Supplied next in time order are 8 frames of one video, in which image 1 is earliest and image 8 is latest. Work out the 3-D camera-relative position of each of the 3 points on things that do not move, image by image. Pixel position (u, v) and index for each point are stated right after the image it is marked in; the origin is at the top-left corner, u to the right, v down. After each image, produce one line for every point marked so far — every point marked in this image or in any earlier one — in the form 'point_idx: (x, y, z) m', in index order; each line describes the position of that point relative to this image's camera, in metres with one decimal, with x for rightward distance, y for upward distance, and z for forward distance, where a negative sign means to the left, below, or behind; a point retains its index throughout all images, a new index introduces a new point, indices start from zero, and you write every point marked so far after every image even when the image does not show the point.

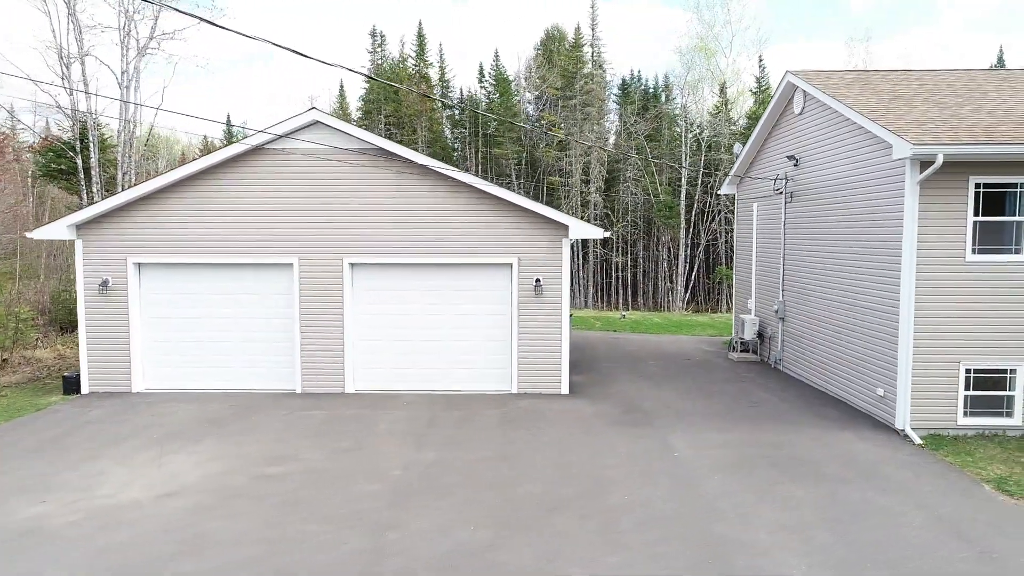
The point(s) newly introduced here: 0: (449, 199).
0: (-1.4, +2.0, +11.7) m
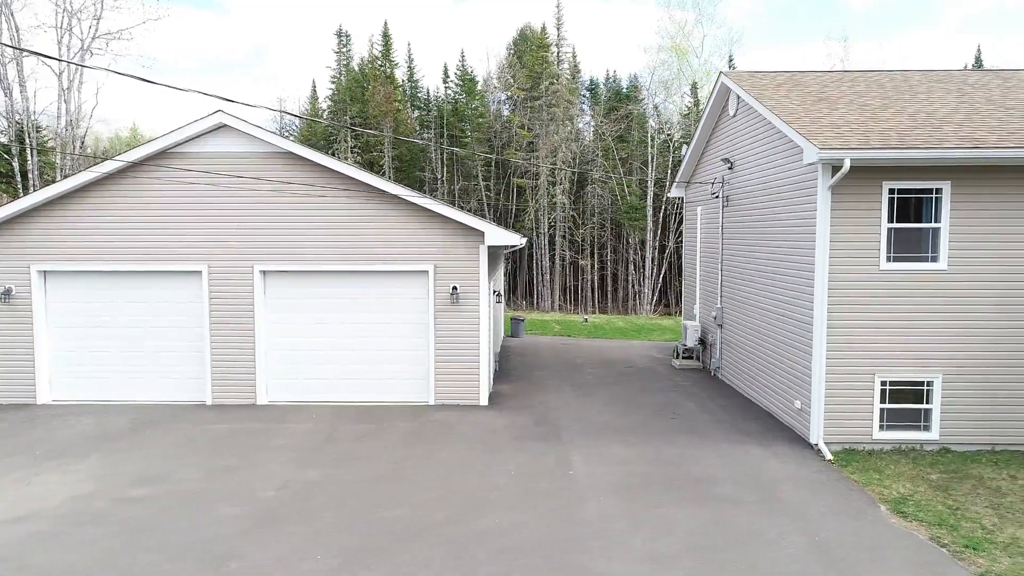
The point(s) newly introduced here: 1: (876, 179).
0: (-3.3, +1.8, +11.3) m
1: (+6.4, +1.9, +9.2) m
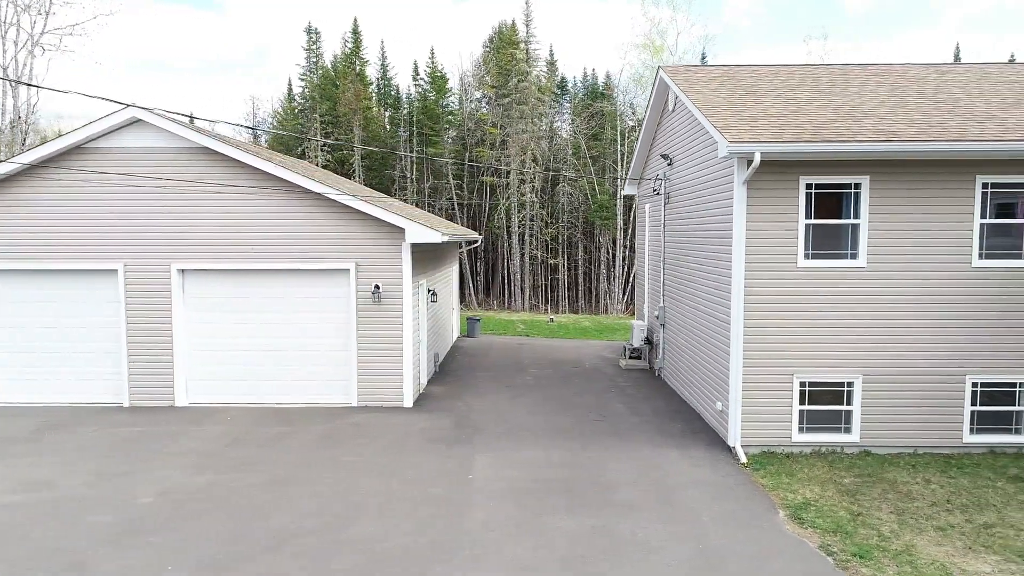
0: (-4.9, +1.8, +11.0) m
1: (+4.8, +2.0, +8.9) m
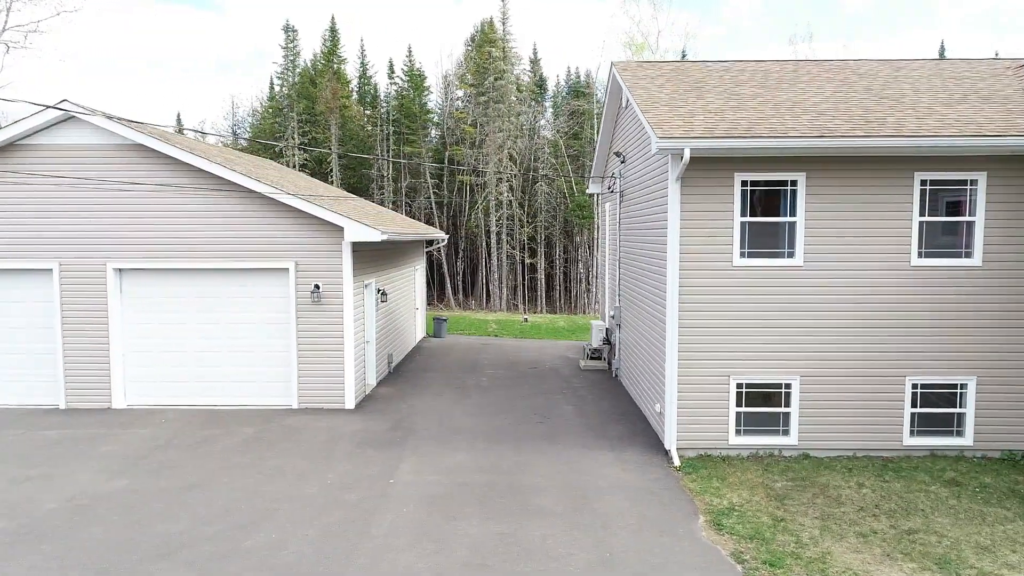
0: (-6.1, +1.8, +10.8) m
1: (+3.6, +2.0, +8.7) m
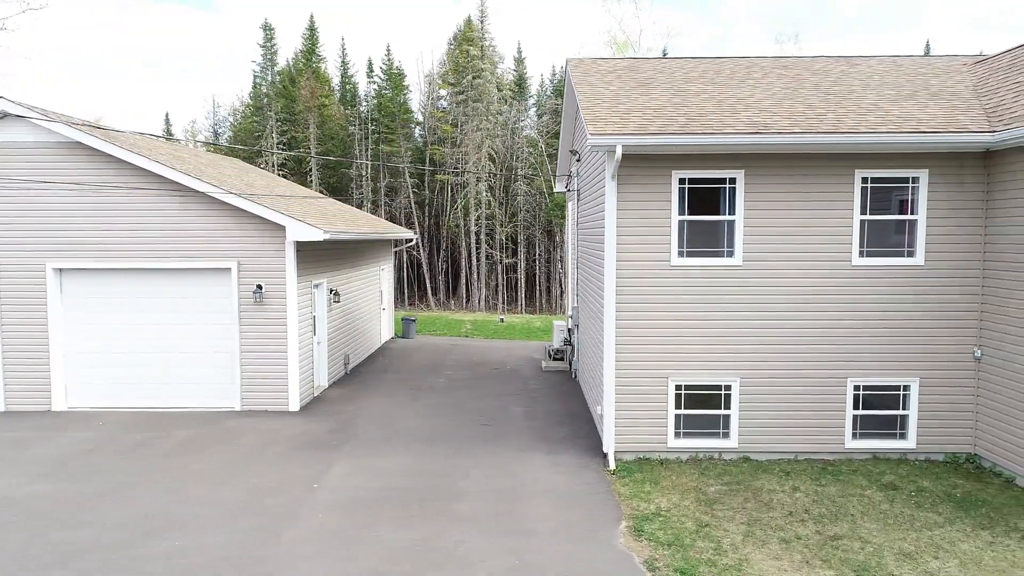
0: (-7.2, +1.8, +10.6) m
1: (+2.5, +2.0, +8.5) m
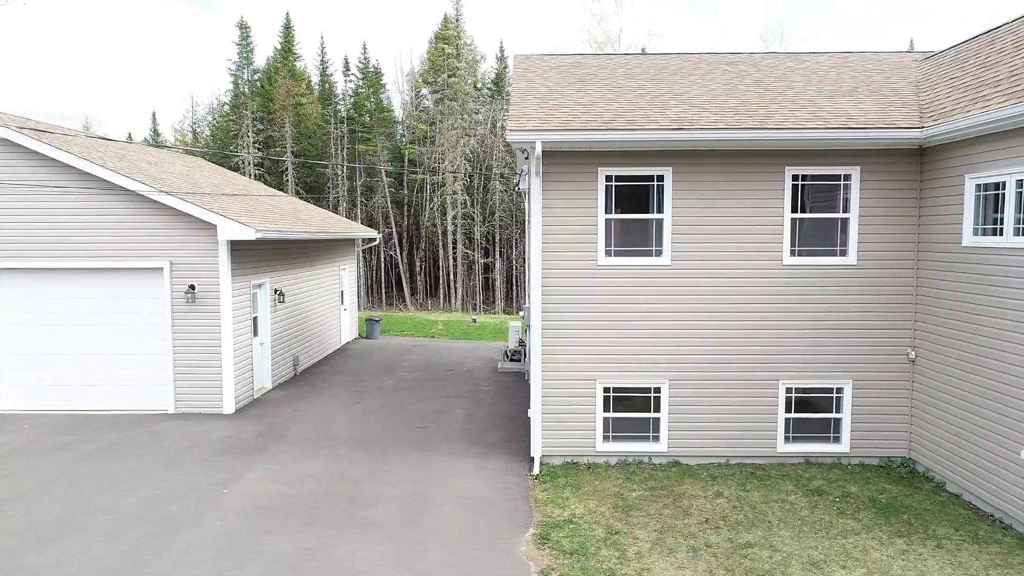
0: (-8.4, +1.8, +10.4) m
1: (+1.2, +2.0, +8.3) m
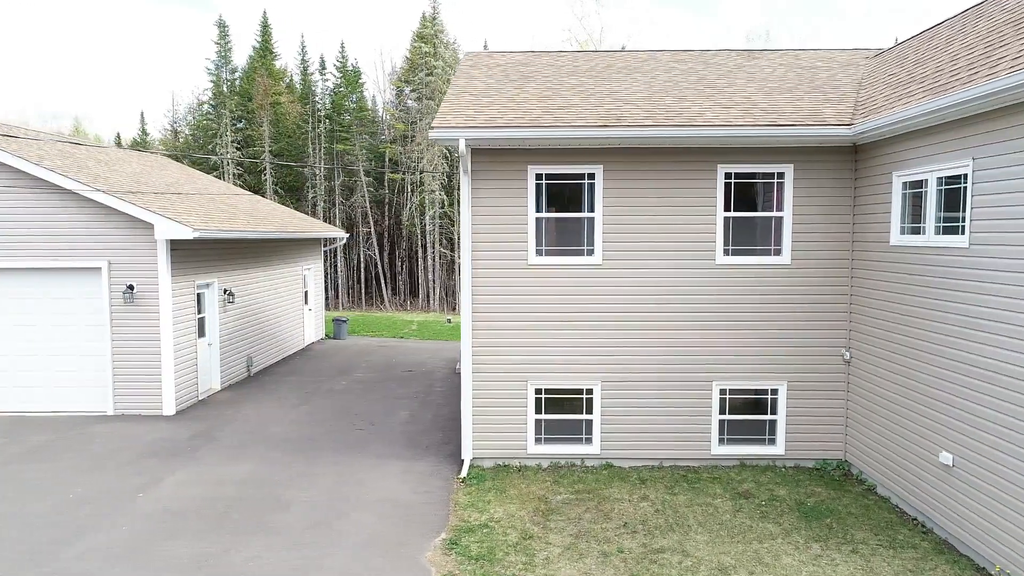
0: (-9.6, +1.8, +10.3) m
1: (+0.1, +2.0, +8.2) m
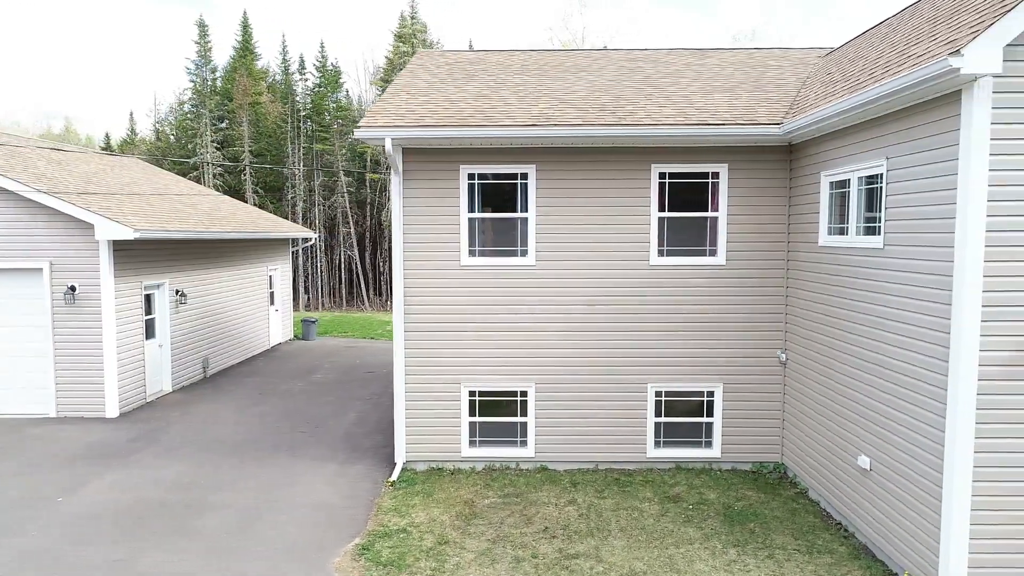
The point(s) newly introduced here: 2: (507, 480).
0: (-10.6, +1.8, +10.2) m
1: (-0.9, +1.9, +8.1) m
2: (0.0, -3.0, +8.0) m
